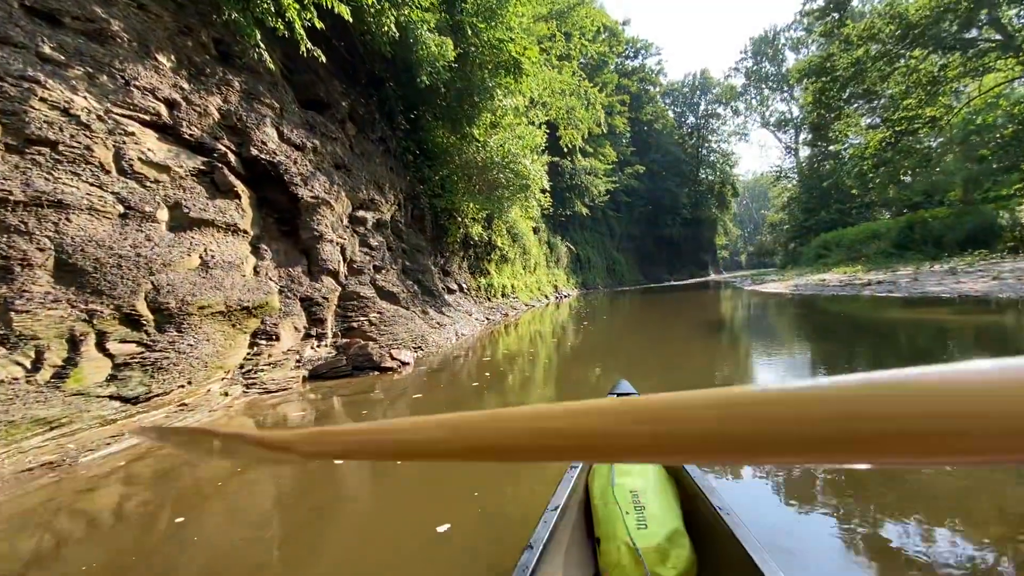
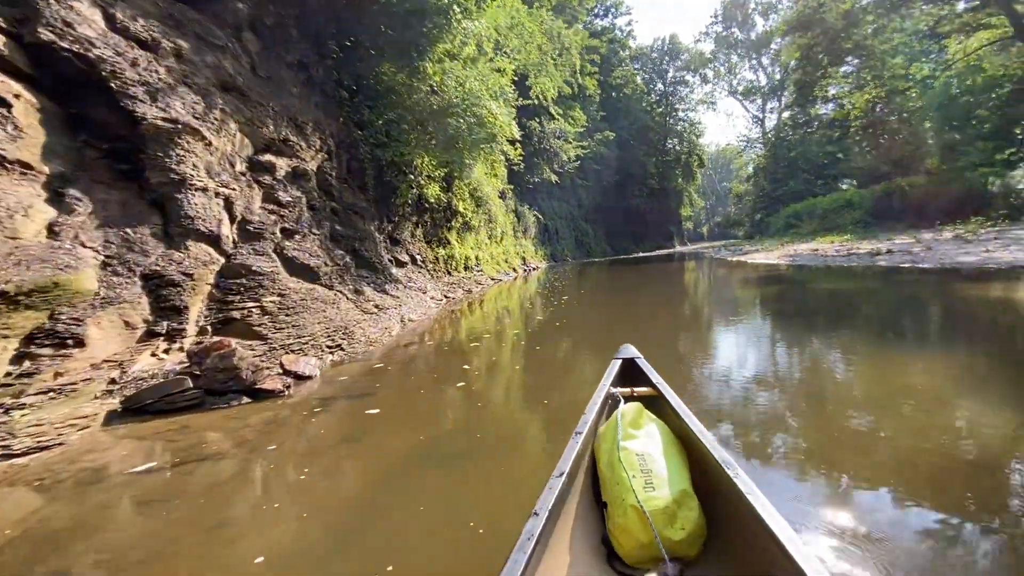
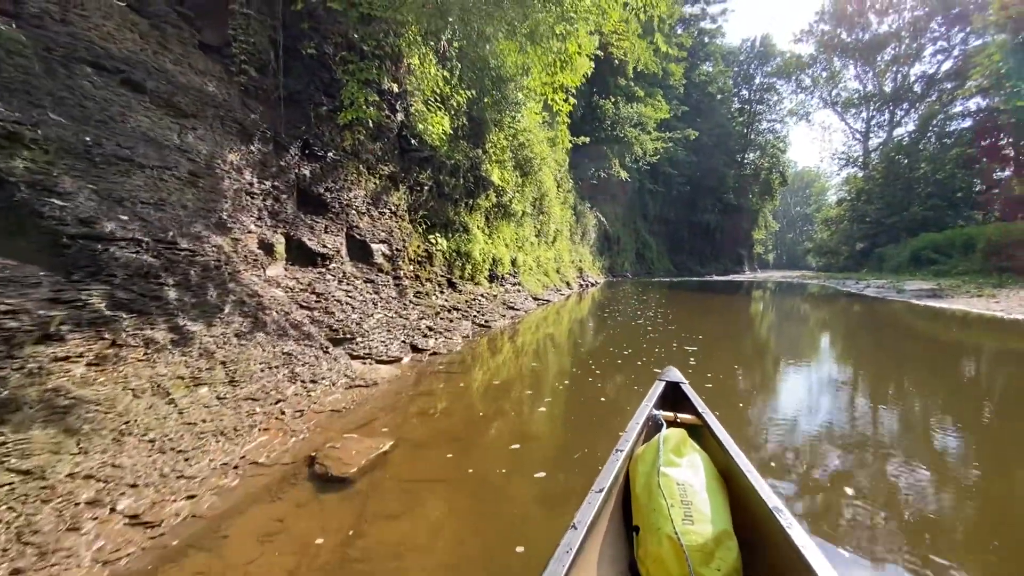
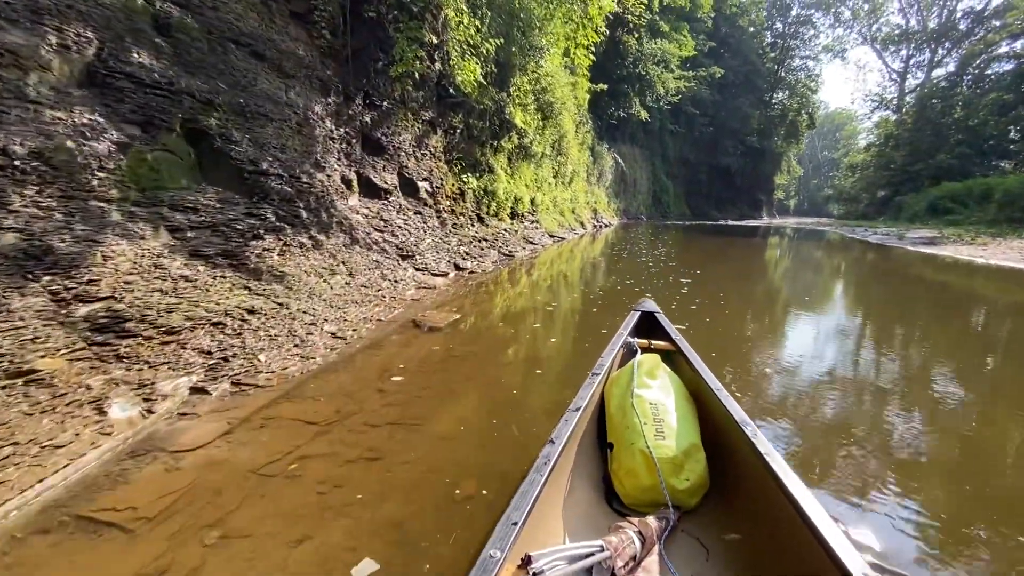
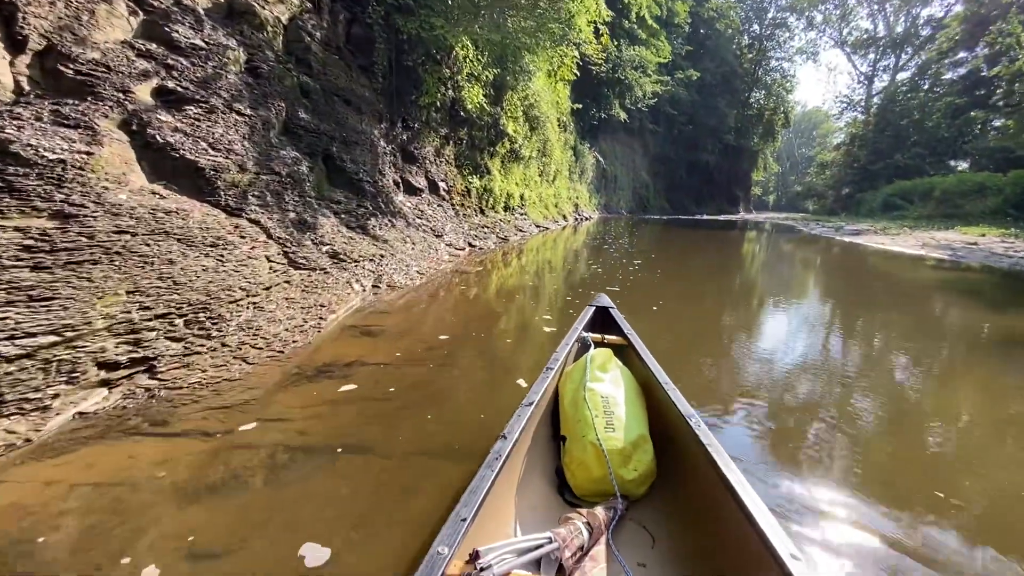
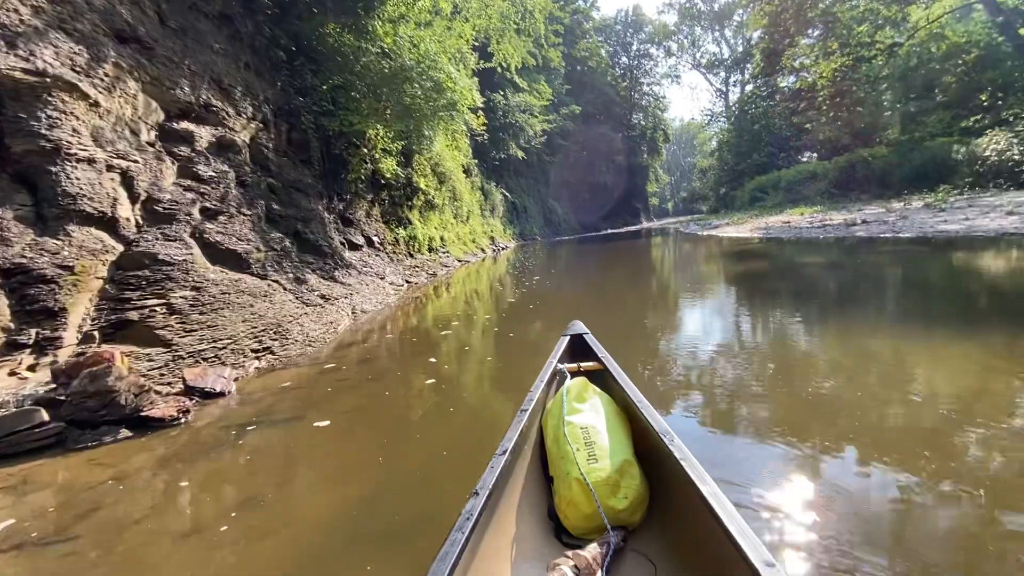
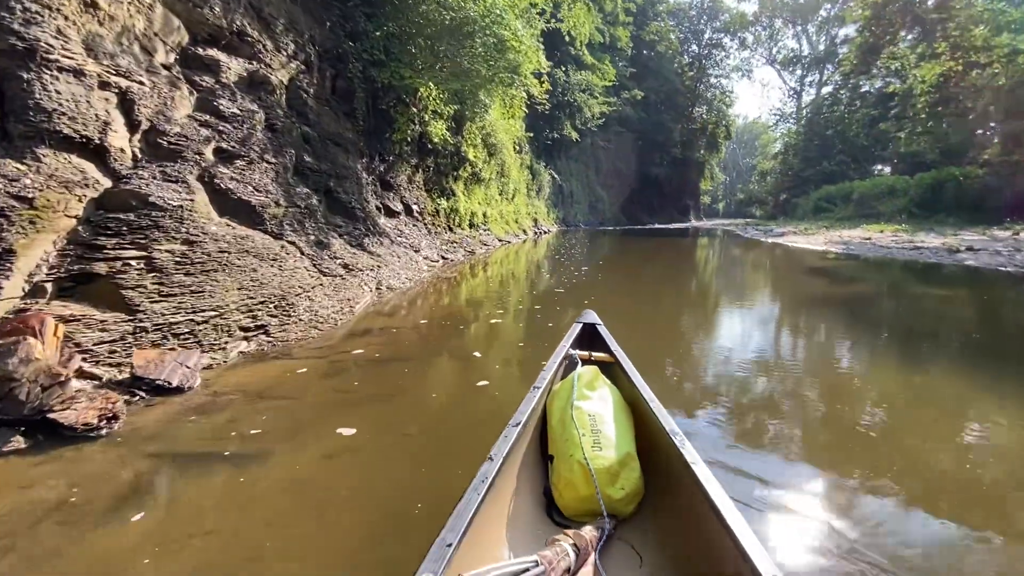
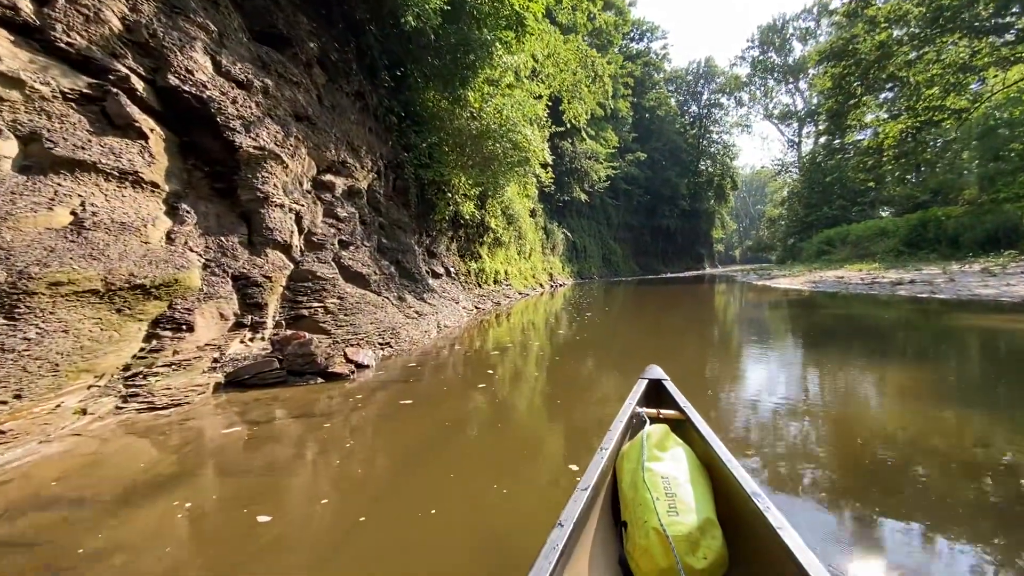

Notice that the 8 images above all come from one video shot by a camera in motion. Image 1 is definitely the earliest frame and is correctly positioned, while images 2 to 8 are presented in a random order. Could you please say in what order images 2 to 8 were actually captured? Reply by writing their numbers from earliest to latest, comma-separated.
8, 2, 6, 7, 5, 4, 3
